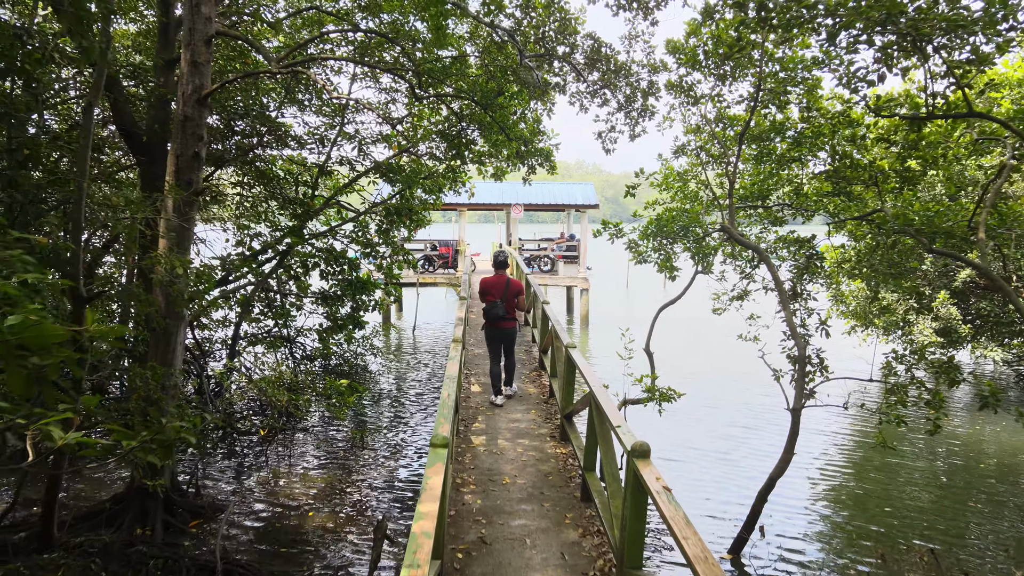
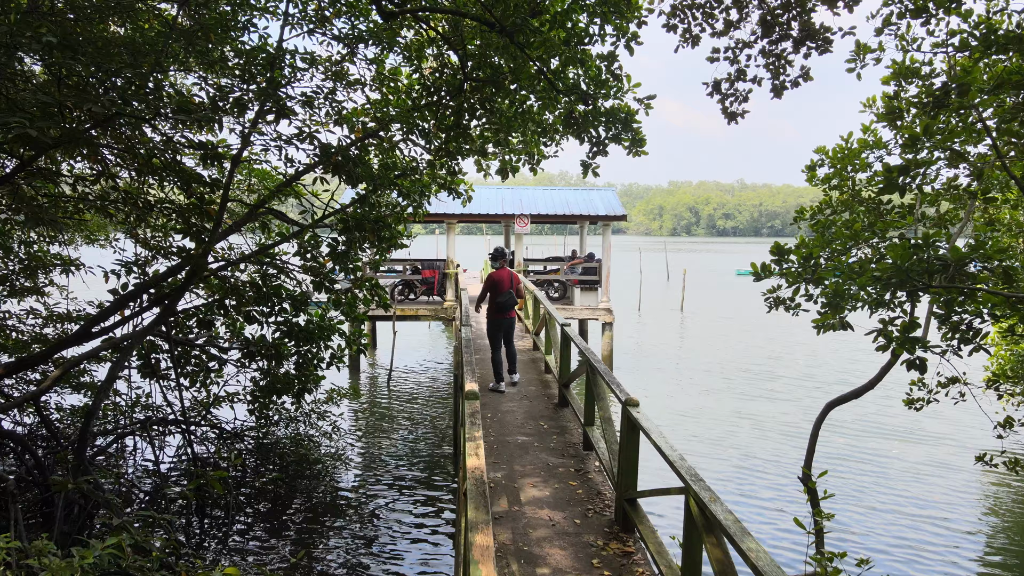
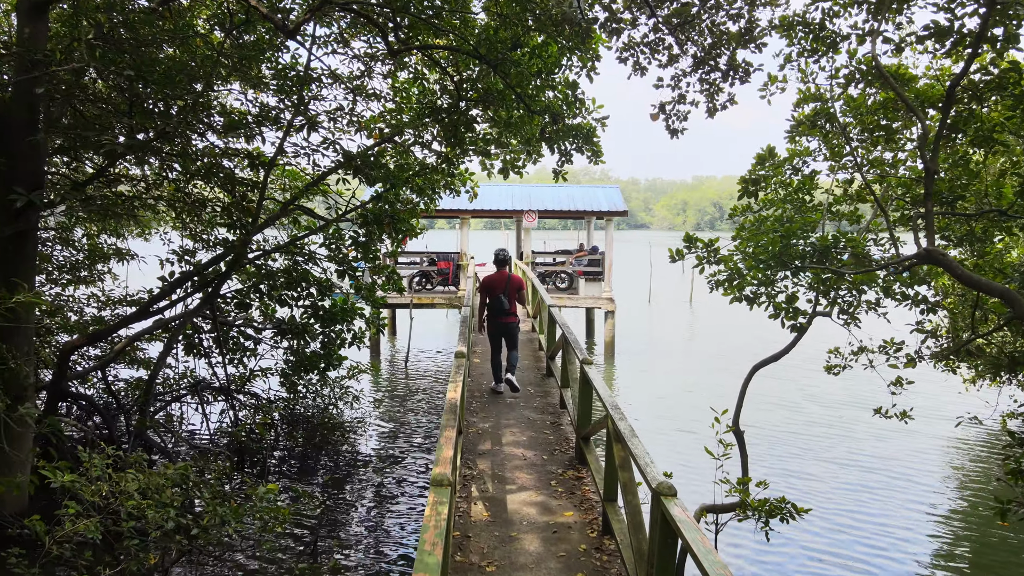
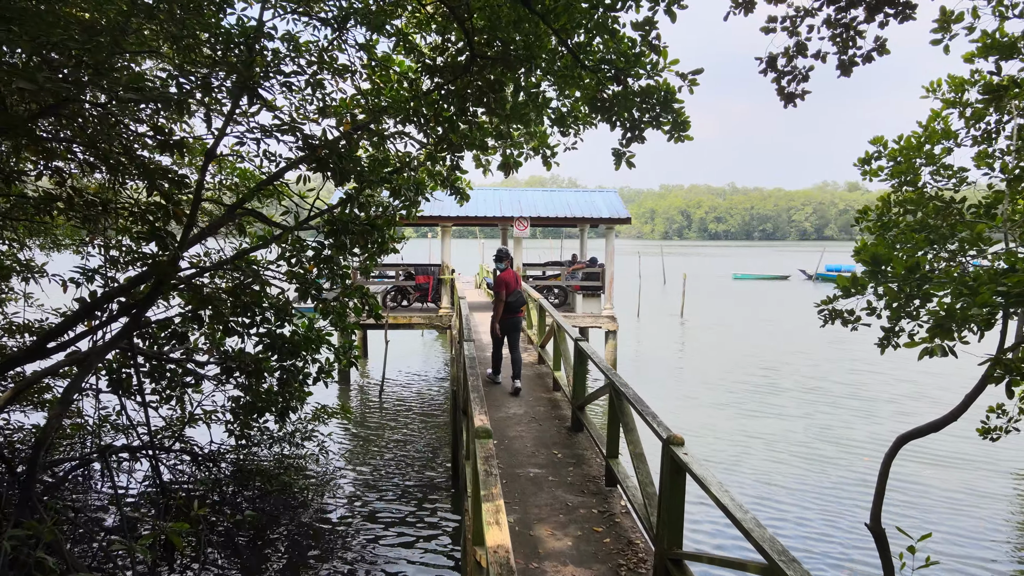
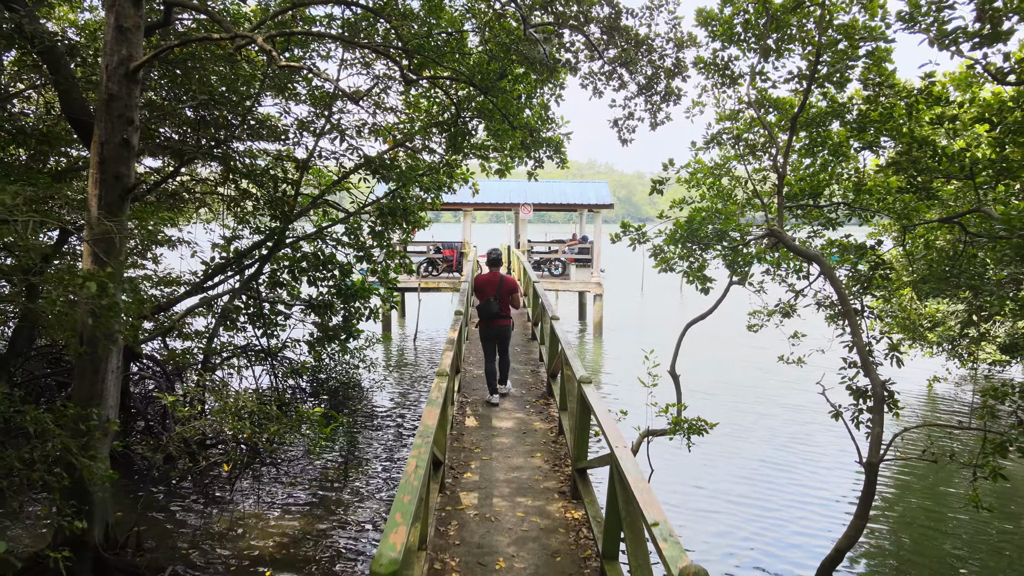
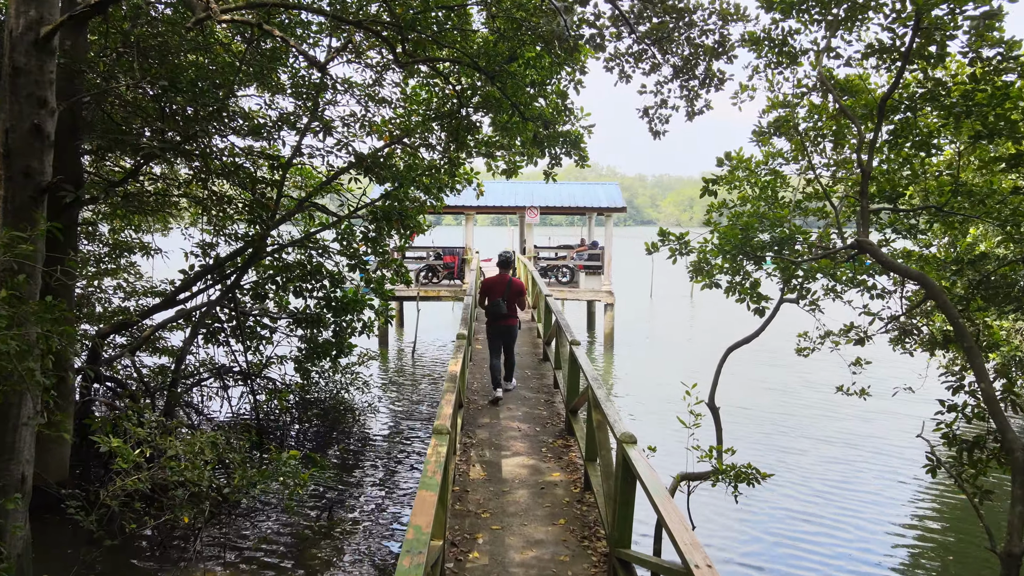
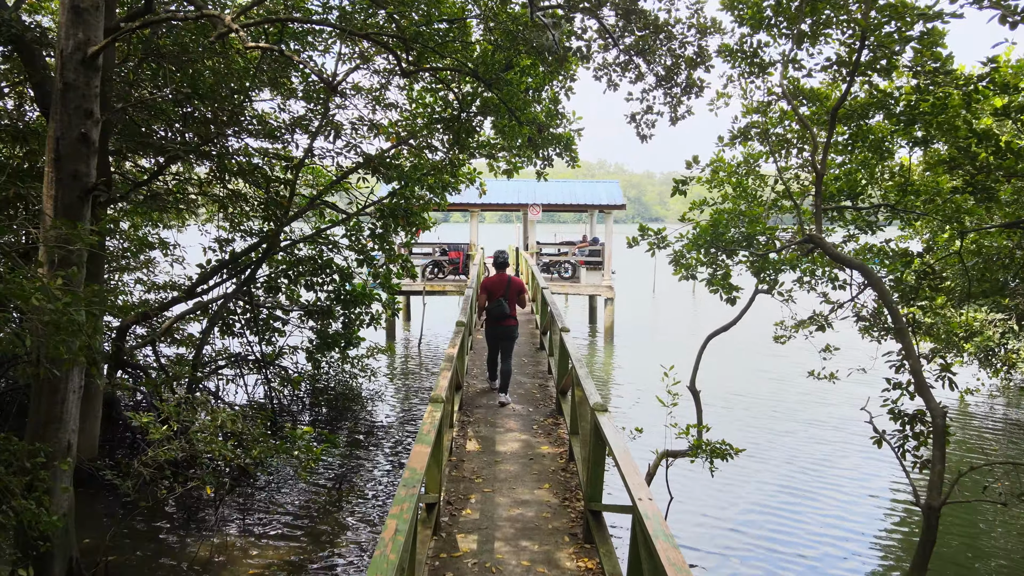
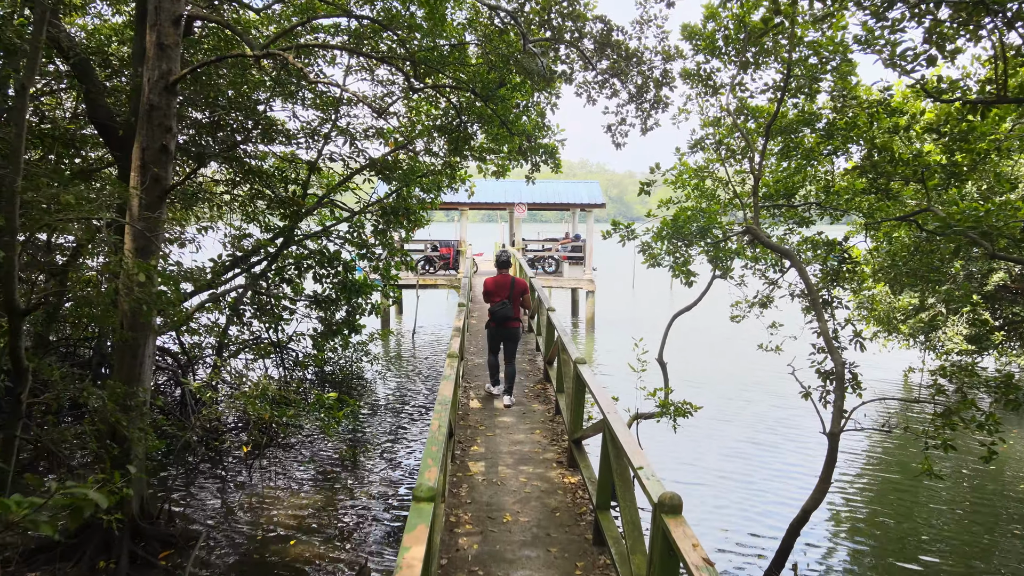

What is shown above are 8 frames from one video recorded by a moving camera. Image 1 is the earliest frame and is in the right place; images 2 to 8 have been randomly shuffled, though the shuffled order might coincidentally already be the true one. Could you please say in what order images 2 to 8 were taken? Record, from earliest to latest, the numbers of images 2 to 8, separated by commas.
8, 5, 7, 6, 3, 2, 4
